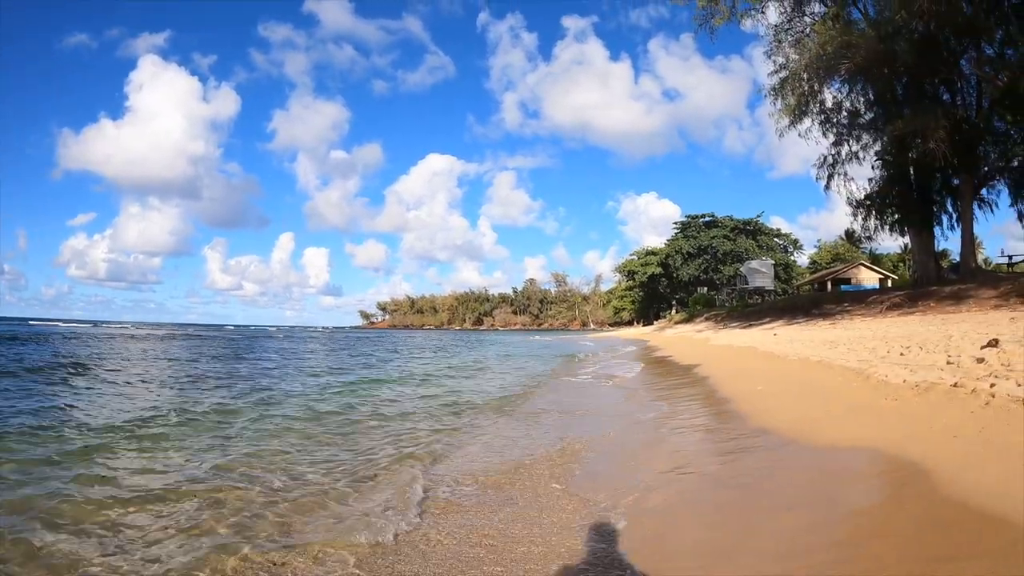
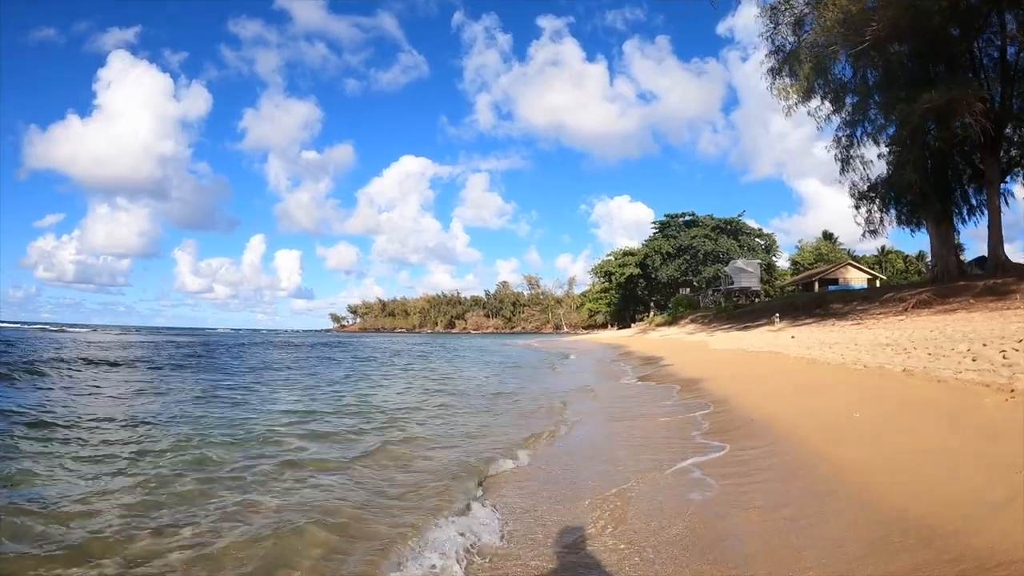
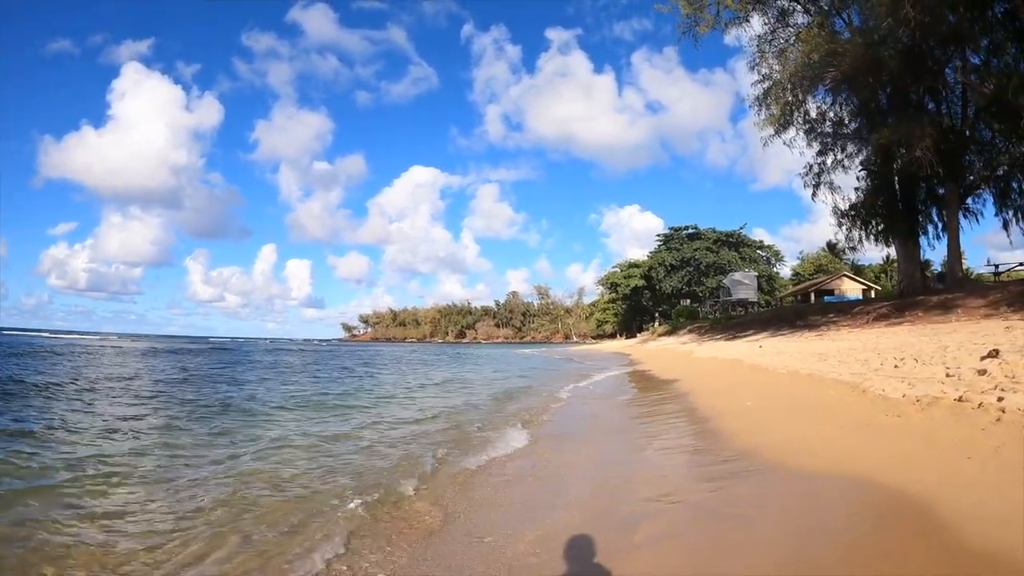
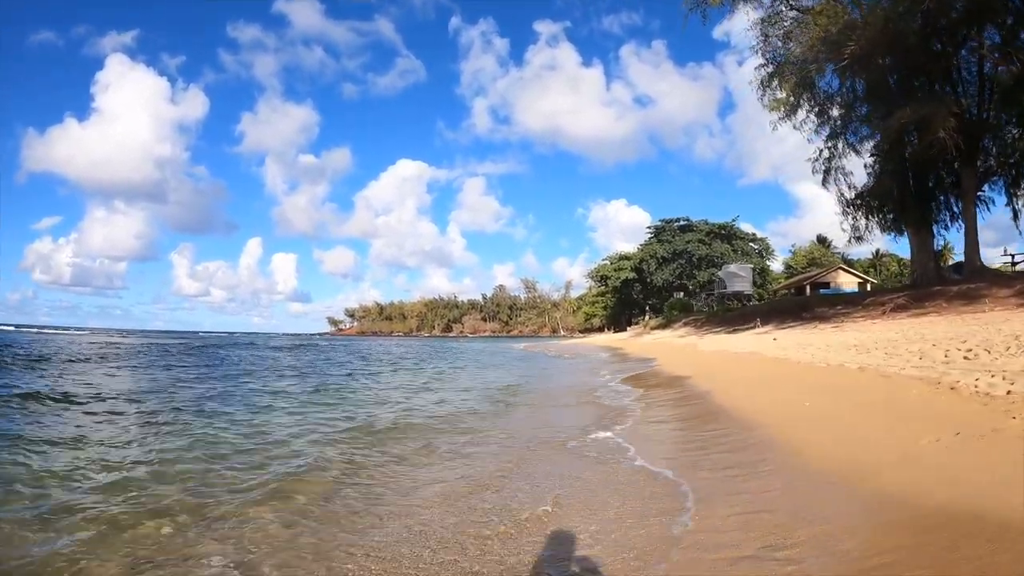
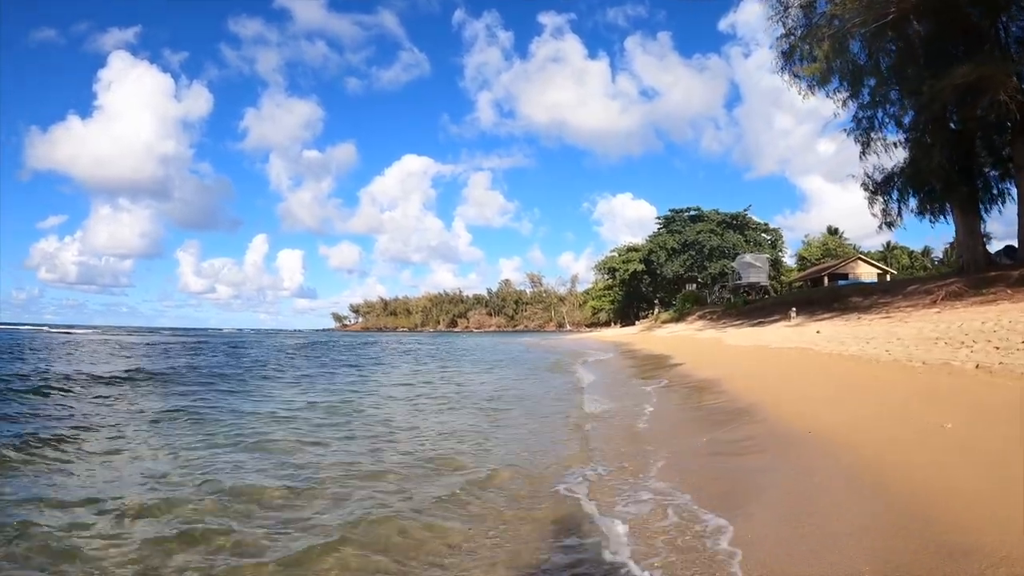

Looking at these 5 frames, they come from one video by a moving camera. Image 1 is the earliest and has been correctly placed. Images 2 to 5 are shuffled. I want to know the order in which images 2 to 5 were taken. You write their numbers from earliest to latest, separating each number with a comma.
3, 4, 2, 5
